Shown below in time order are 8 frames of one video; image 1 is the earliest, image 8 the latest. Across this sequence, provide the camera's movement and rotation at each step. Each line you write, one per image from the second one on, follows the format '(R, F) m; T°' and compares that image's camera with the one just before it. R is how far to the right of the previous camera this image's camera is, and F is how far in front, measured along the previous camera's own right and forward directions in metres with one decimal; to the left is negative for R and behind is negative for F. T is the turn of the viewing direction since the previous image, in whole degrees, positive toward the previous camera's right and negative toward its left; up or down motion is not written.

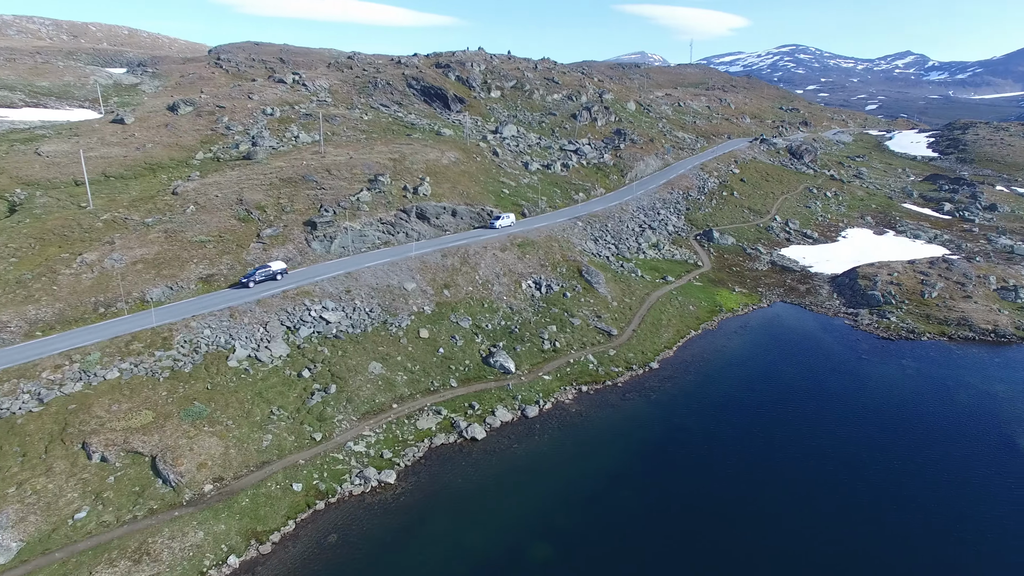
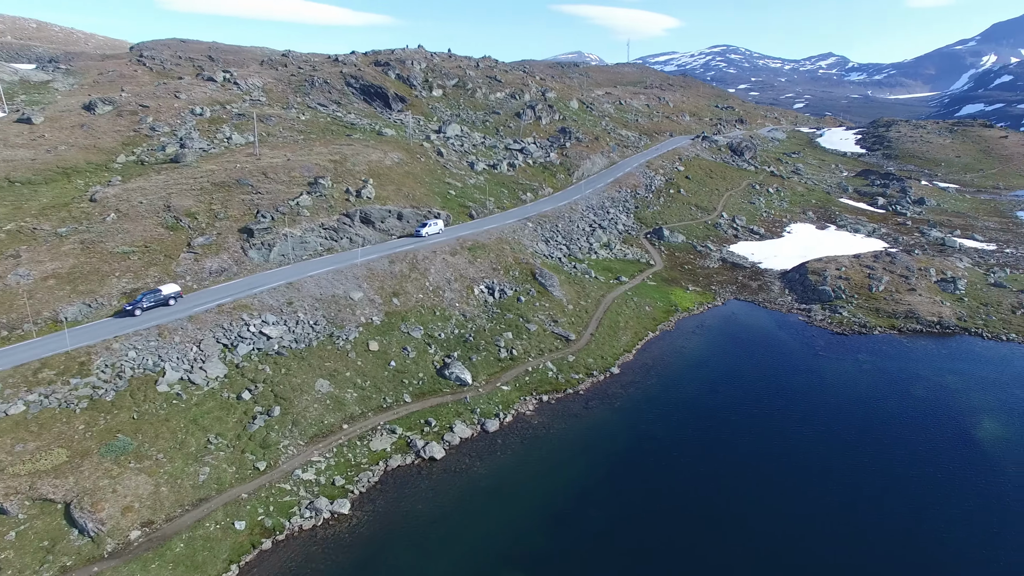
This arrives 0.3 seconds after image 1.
(-0.8, +2.4) m; +5°
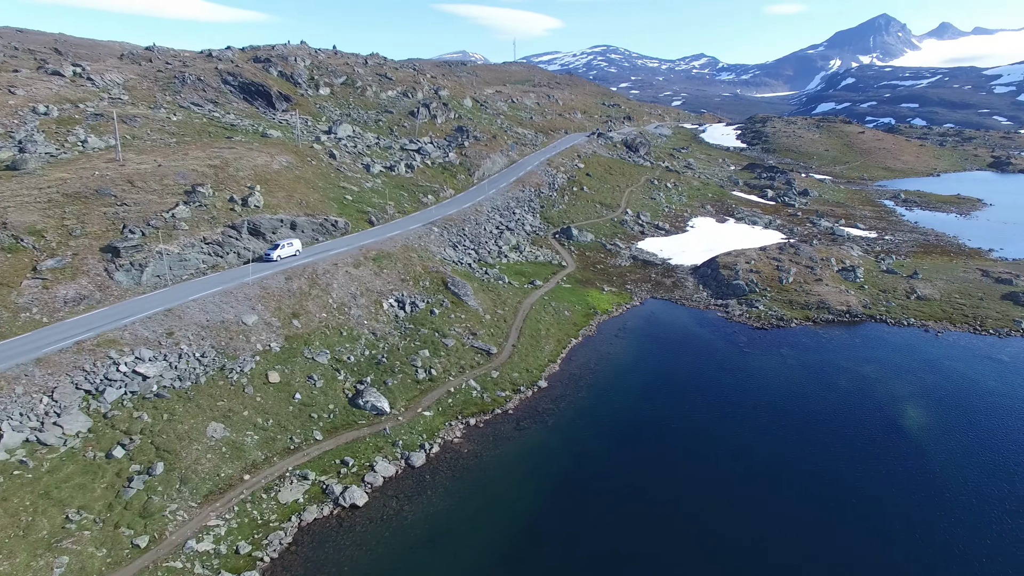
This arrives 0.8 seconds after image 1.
(-1.4, +4.4) m; +9°
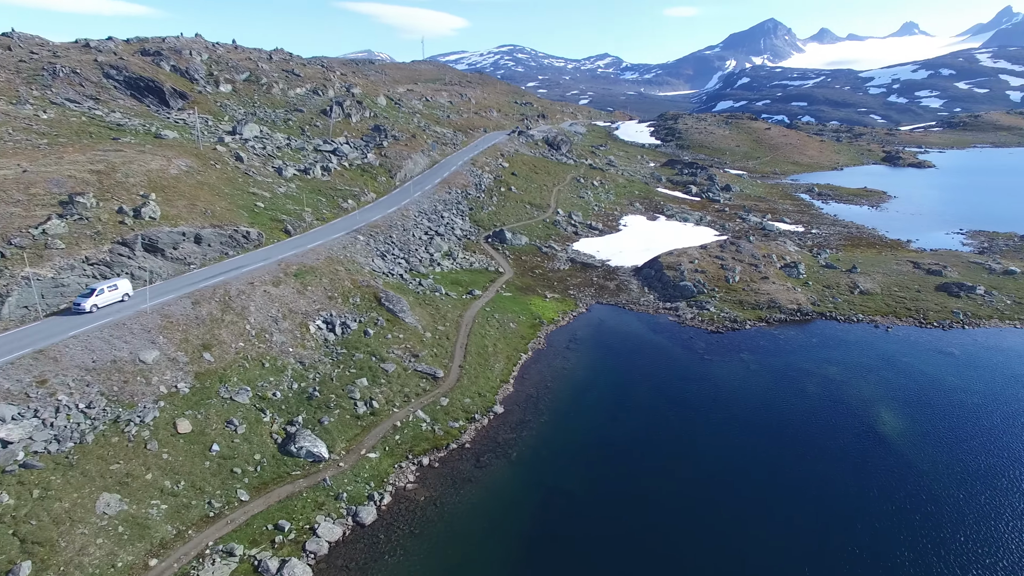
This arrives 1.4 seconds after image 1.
(-2.1, +5.4) m; +7°
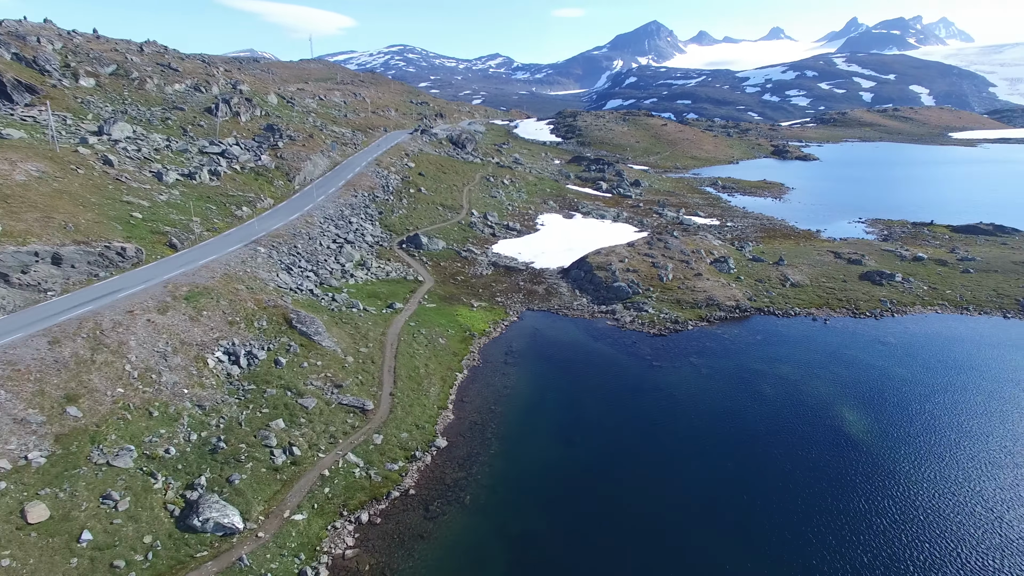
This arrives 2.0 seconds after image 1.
(-2.0, +5.6) m; +8°
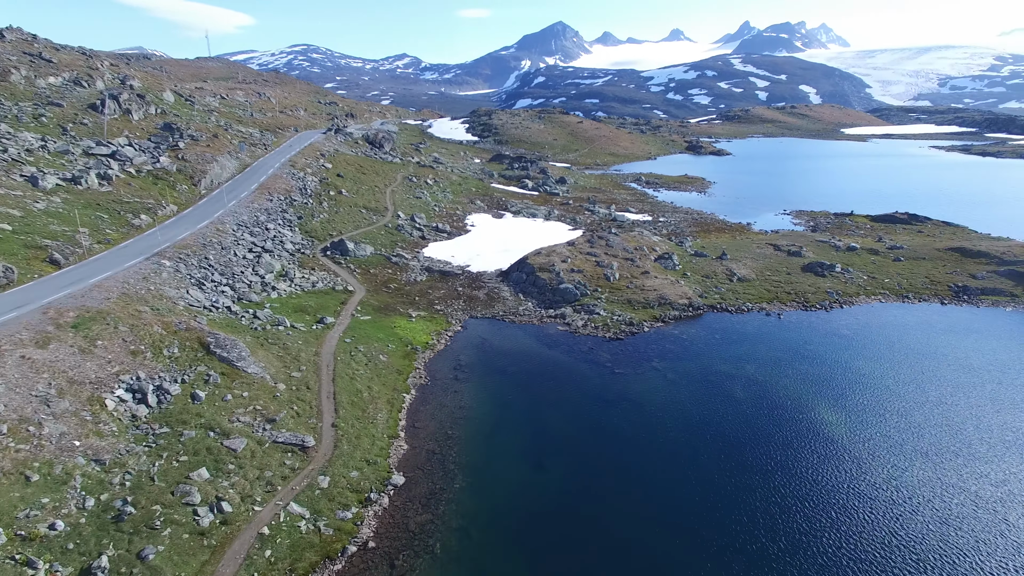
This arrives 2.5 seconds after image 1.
(-2.1, +4.7) m; +7°
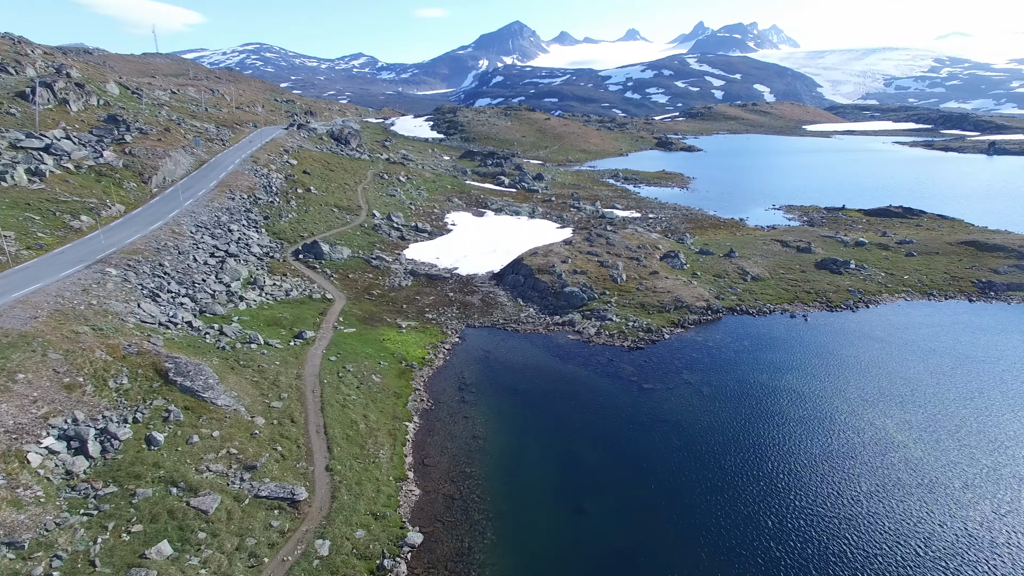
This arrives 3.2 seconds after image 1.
(-3.0, +6.4) m; +3°
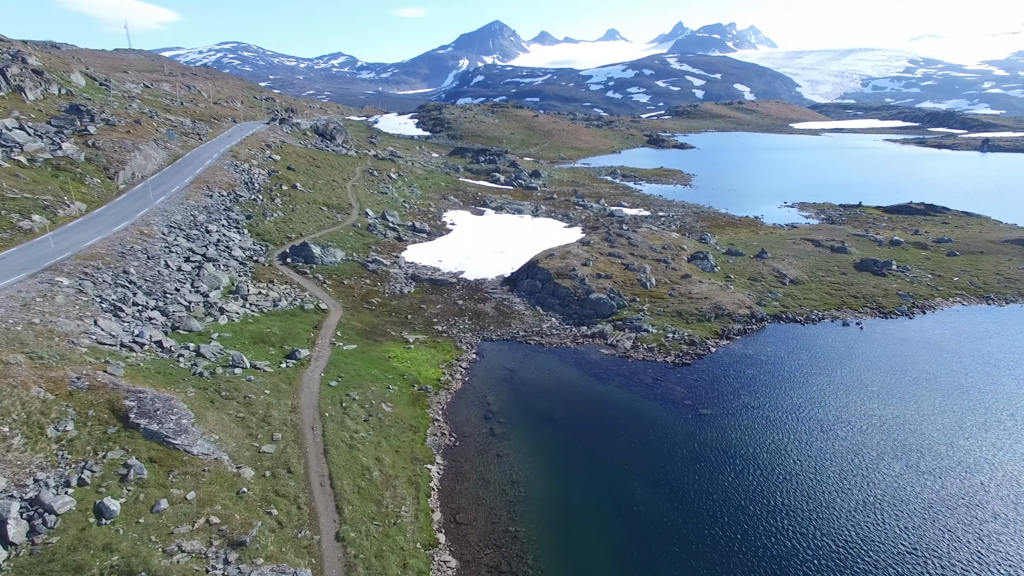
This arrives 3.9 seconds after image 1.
(-2.6, +6.5) m; +2°
